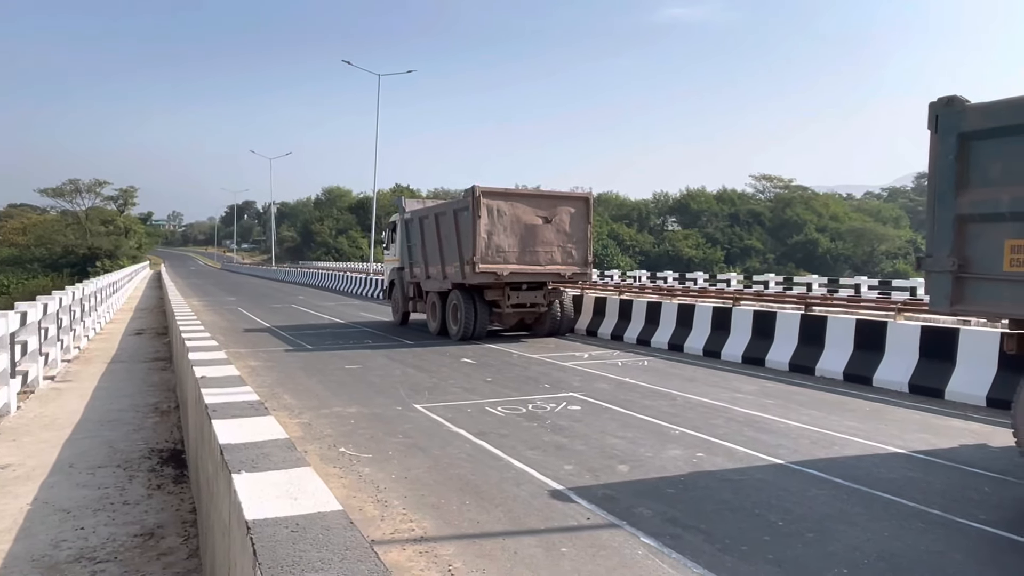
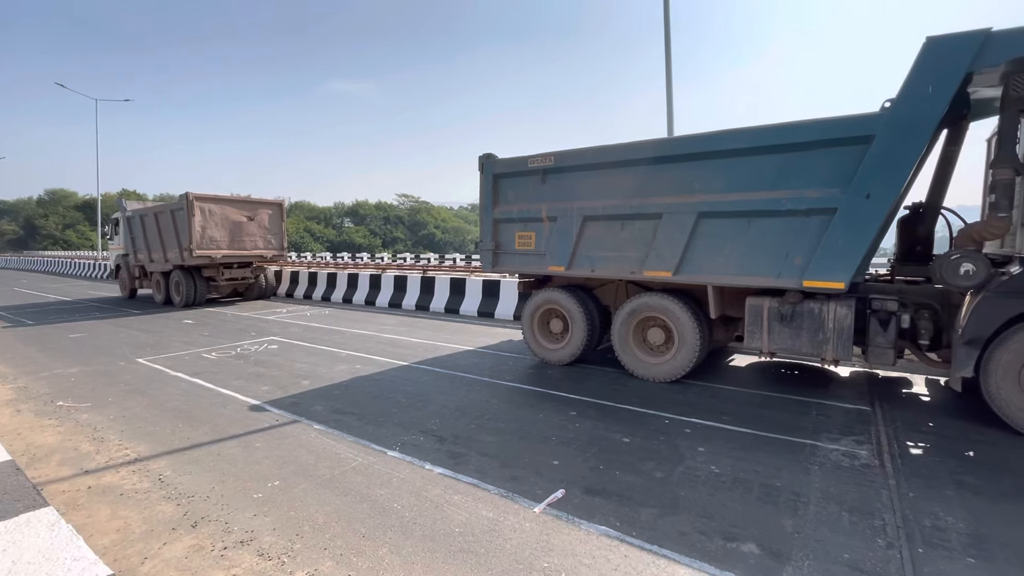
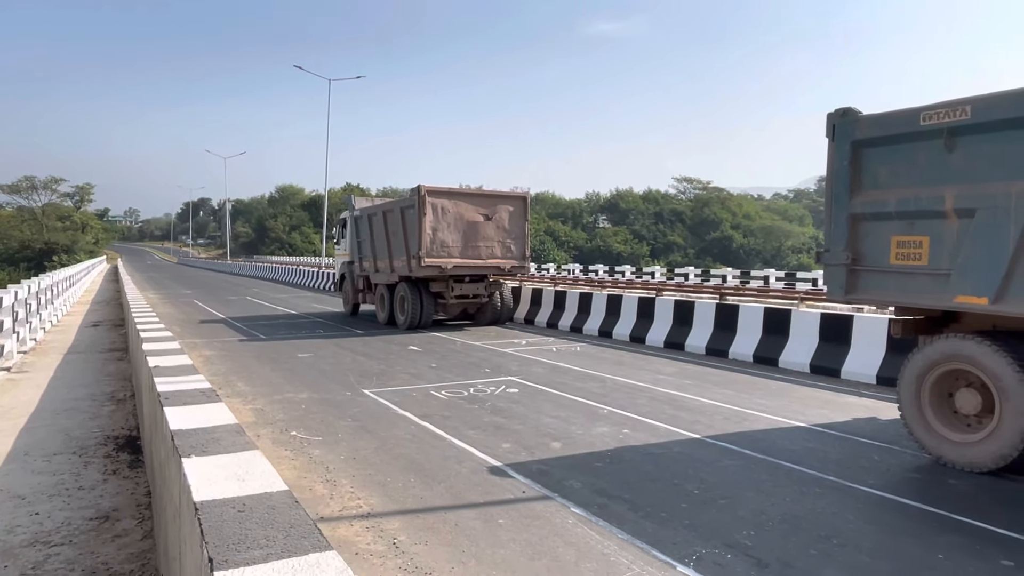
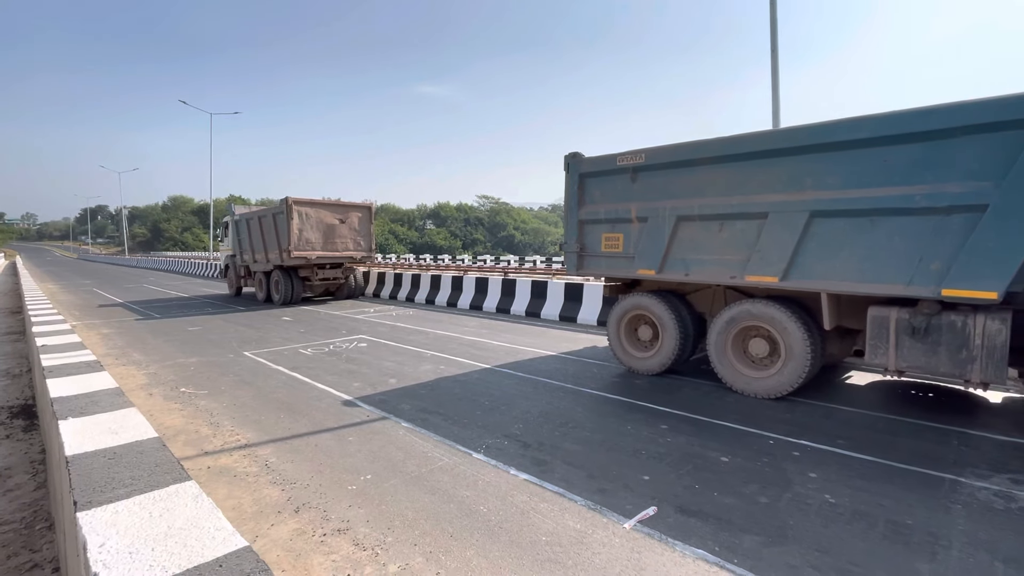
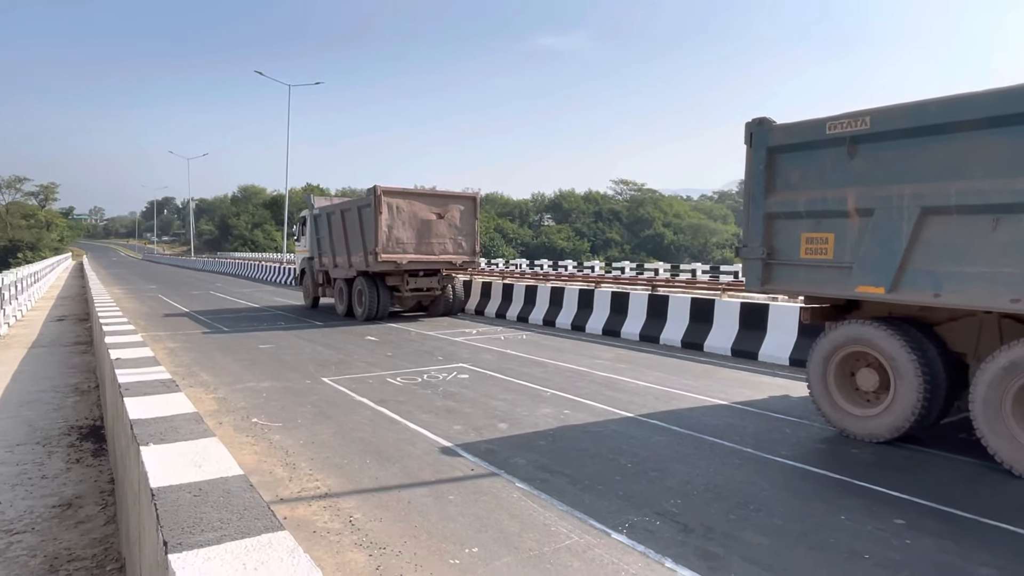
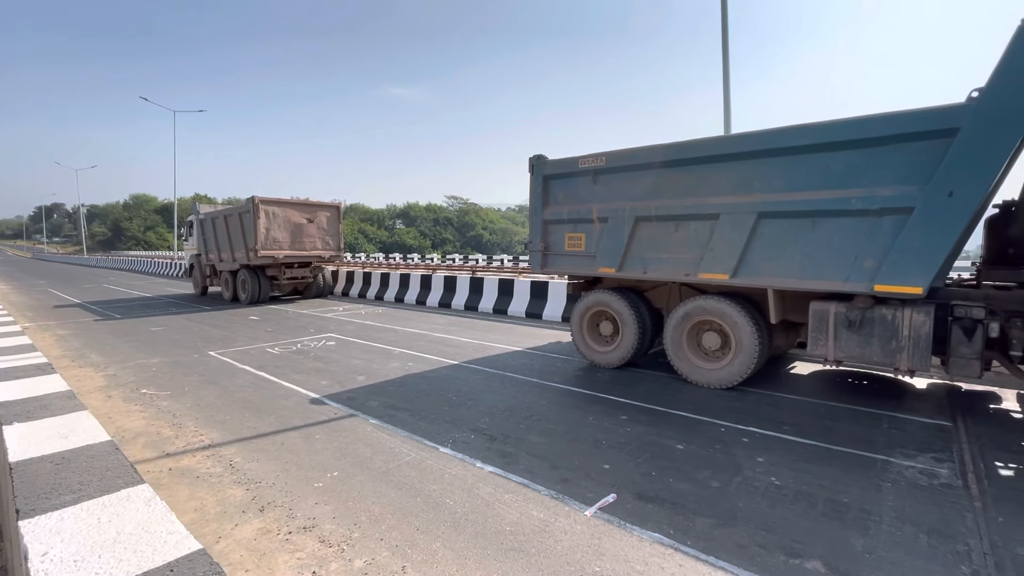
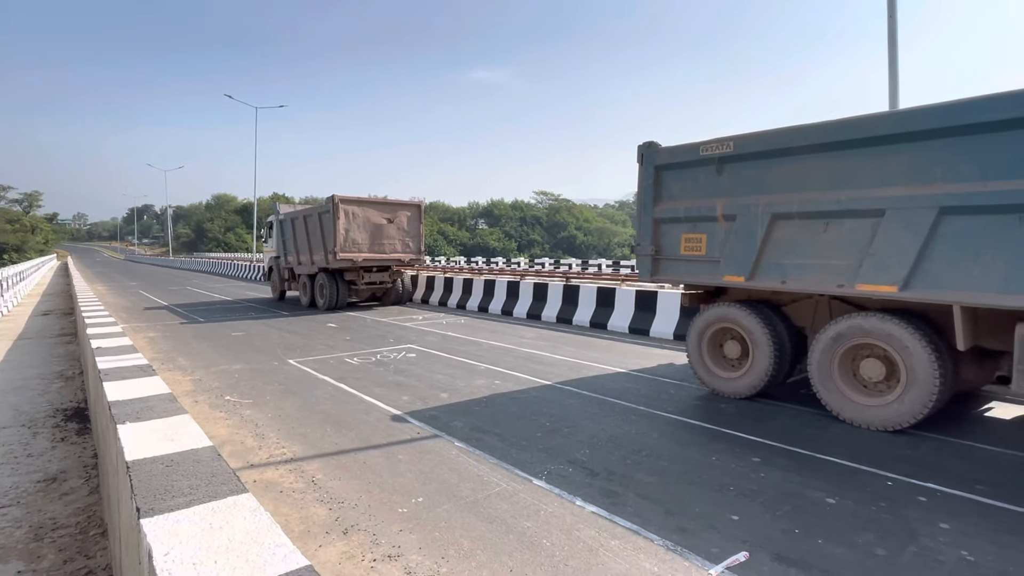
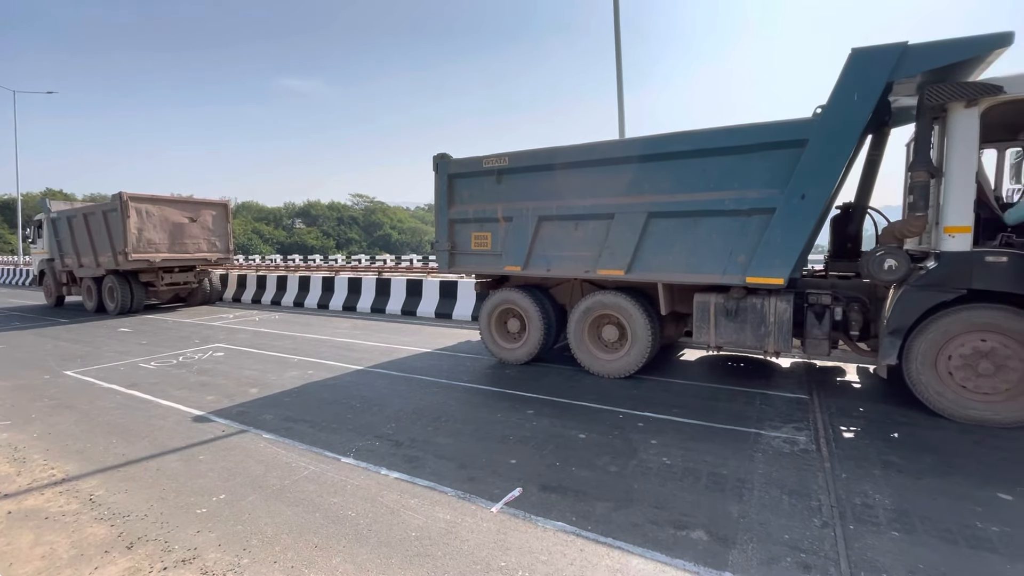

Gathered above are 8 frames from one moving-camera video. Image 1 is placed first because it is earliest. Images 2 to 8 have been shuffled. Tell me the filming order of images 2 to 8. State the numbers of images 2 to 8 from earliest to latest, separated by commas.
3, 5, 7, 4, 6, 2, 8
